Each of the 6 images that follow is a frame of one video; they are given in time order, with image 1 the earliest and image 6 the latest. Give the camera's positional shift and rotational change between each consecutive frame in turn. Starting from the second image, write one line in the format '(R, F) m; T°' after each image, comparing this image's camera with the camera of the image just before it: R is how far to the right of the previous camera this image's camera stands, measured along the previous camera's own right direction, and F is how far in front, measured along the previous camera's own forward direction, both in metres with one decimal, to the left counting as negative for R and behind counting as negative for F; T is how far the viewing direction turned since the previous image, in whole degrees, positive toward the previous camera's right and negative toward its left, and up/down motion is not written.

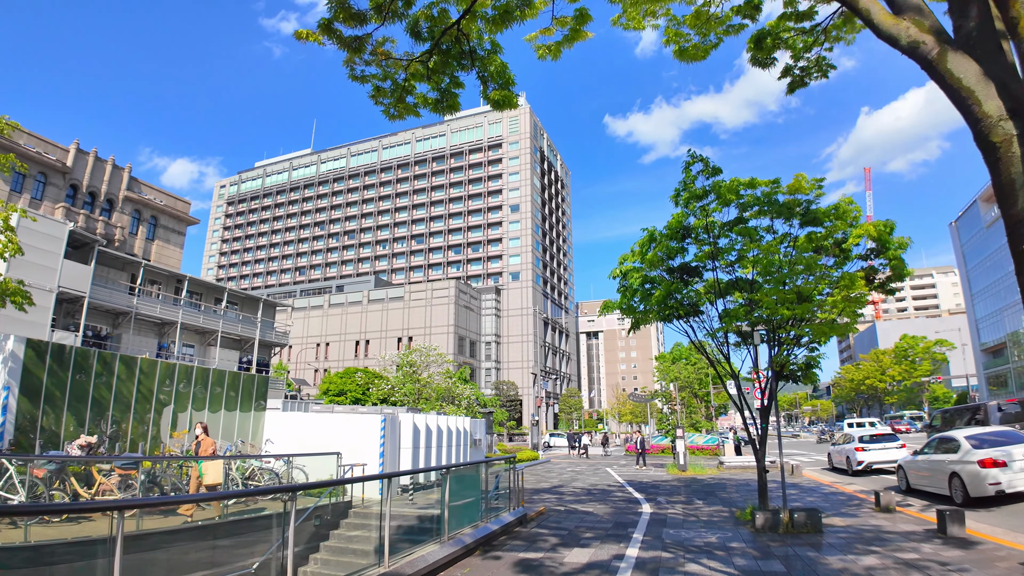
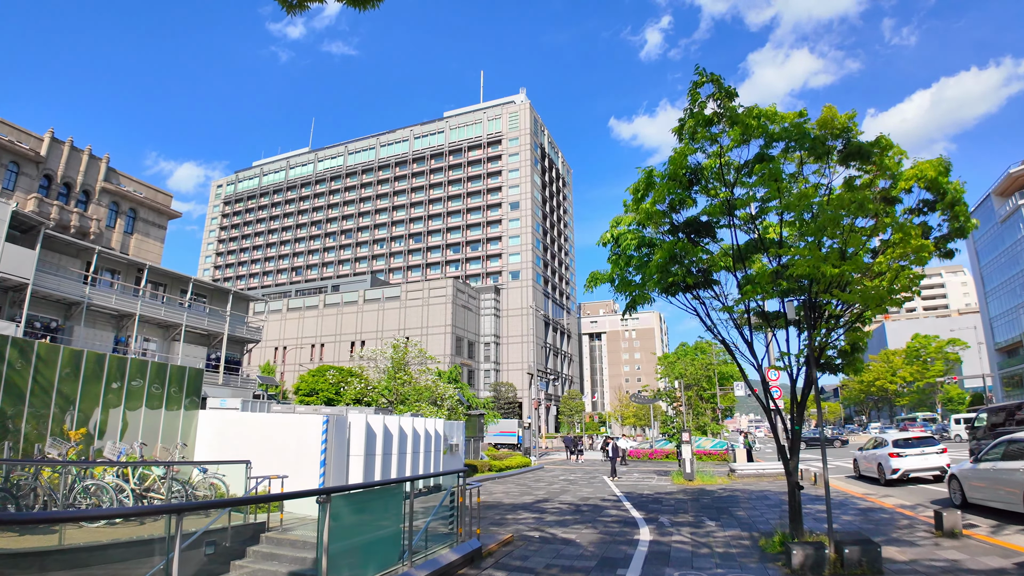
(+0.7, +2.5) m; 0°
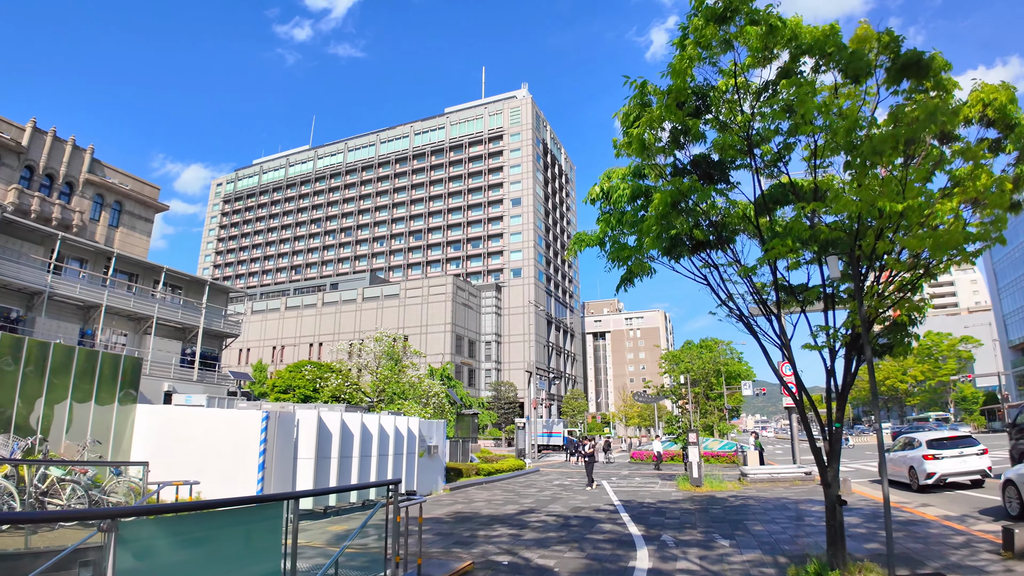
(+0.5, +1.8) m; 0°
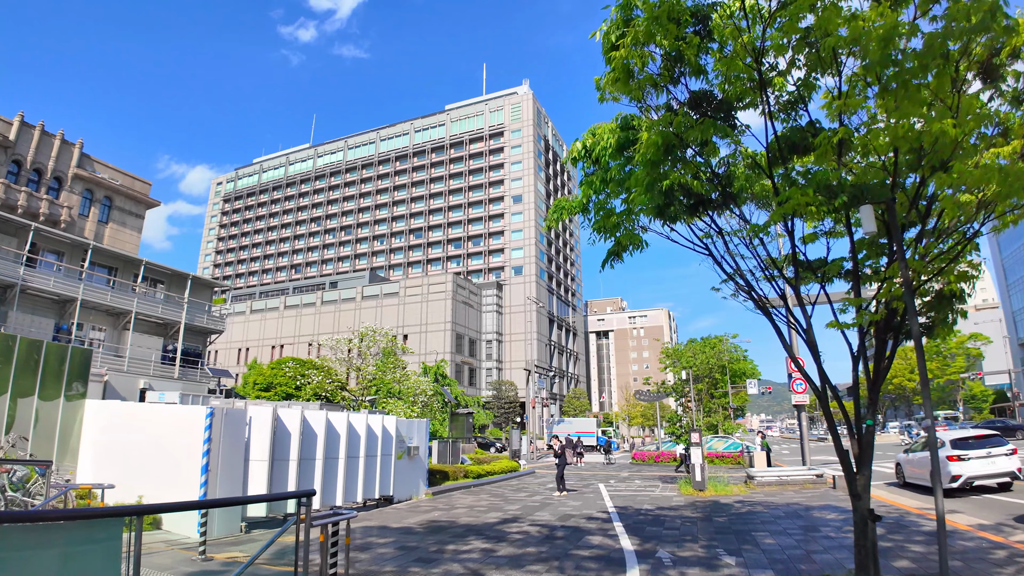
(+0.4, +1.2) m; 0°
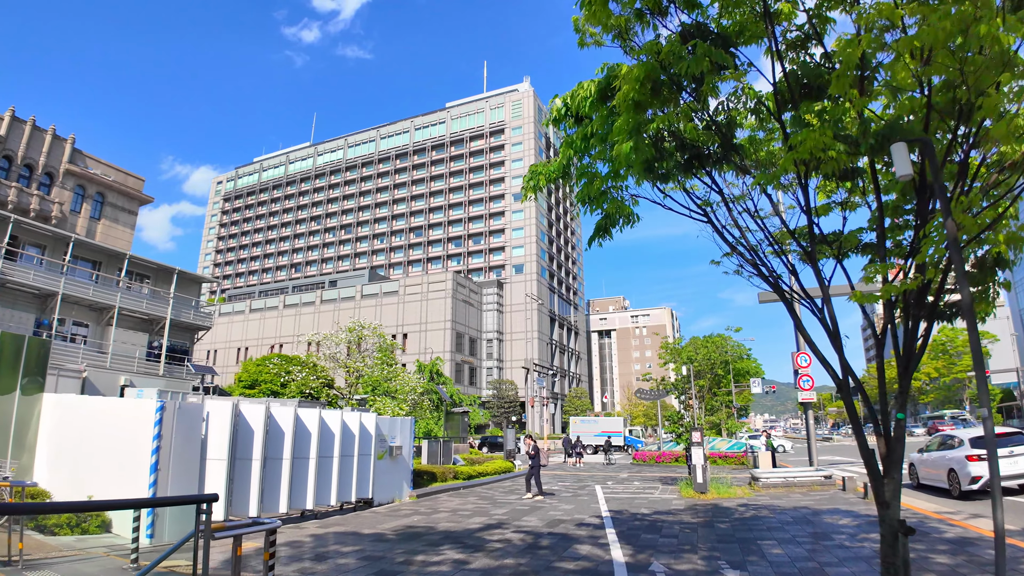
(+0.3, +0.8) m; 0°
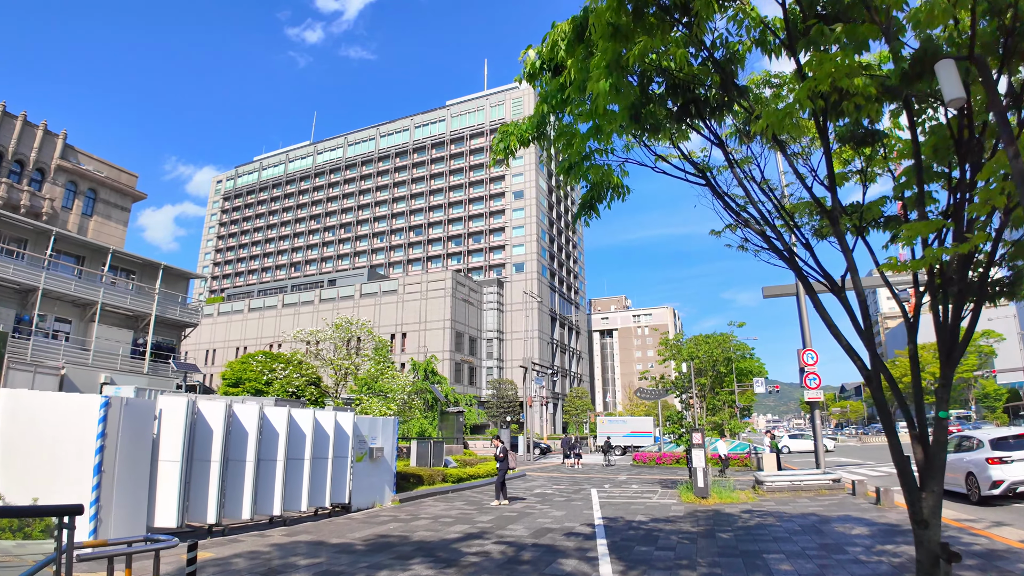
(+0.3, +0.8) m; 0°
